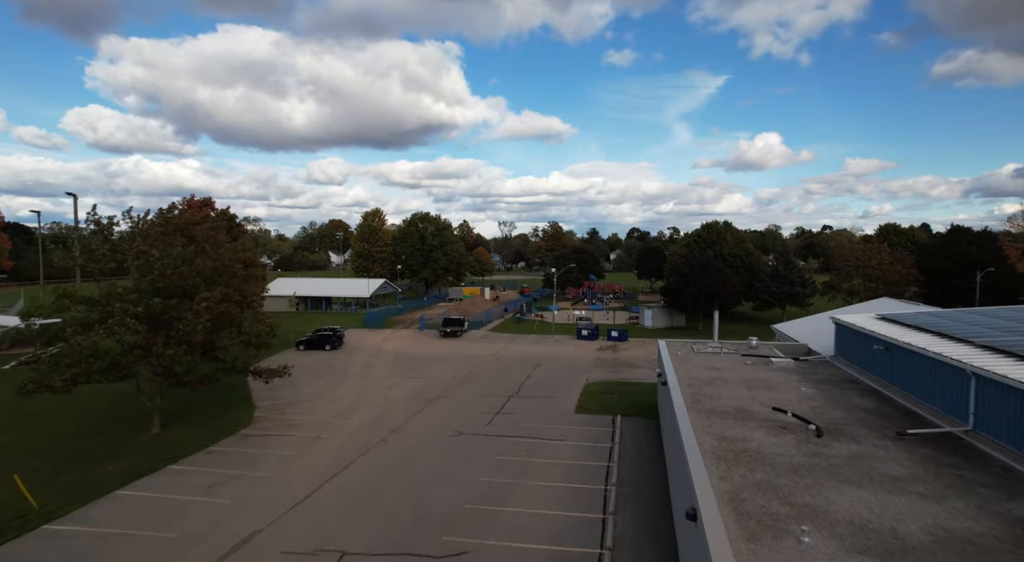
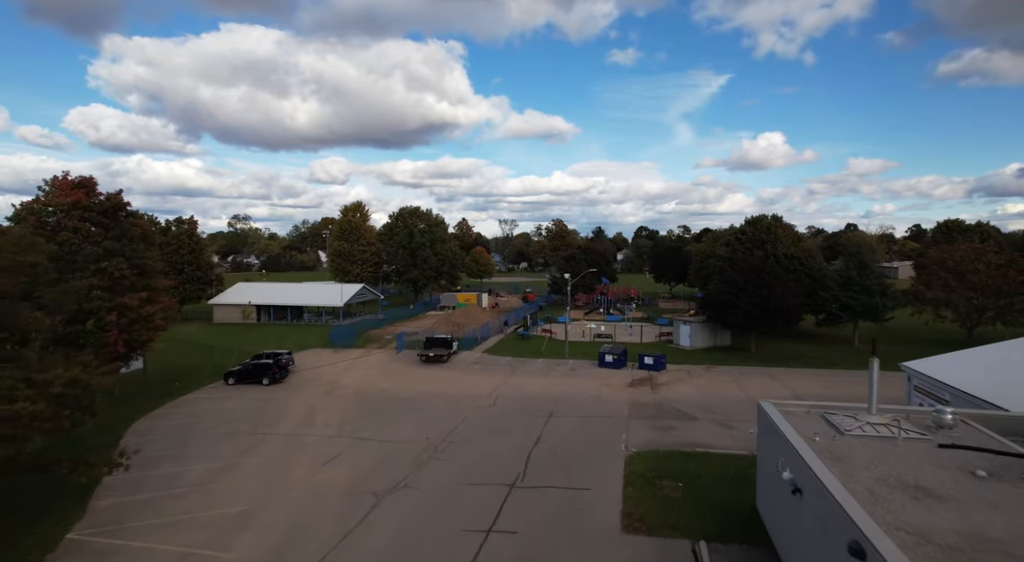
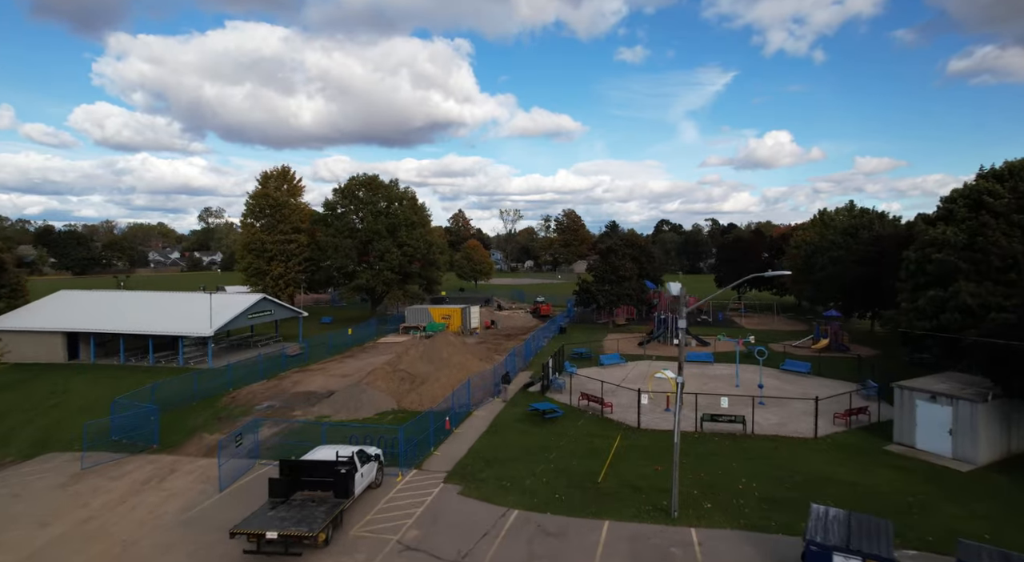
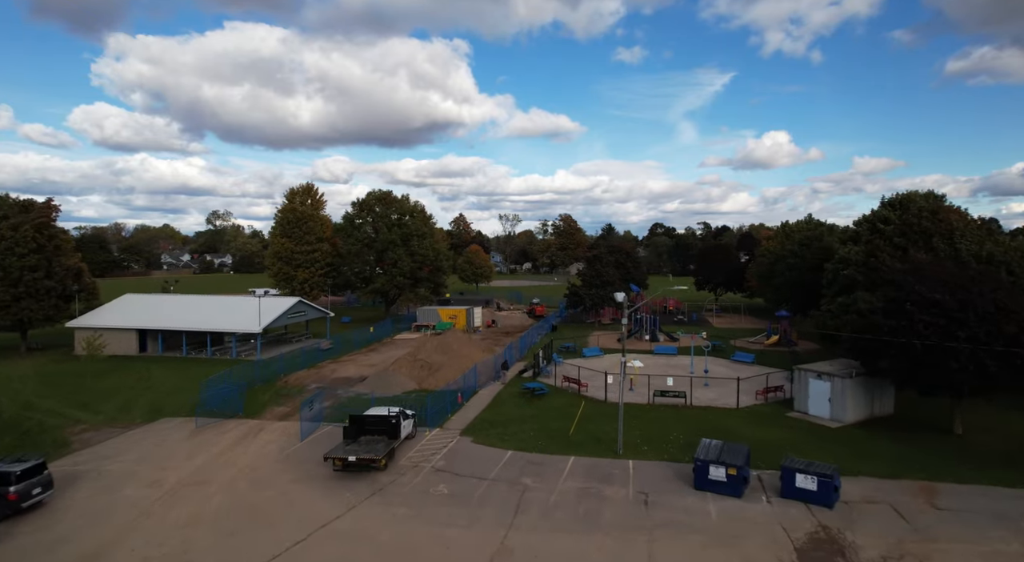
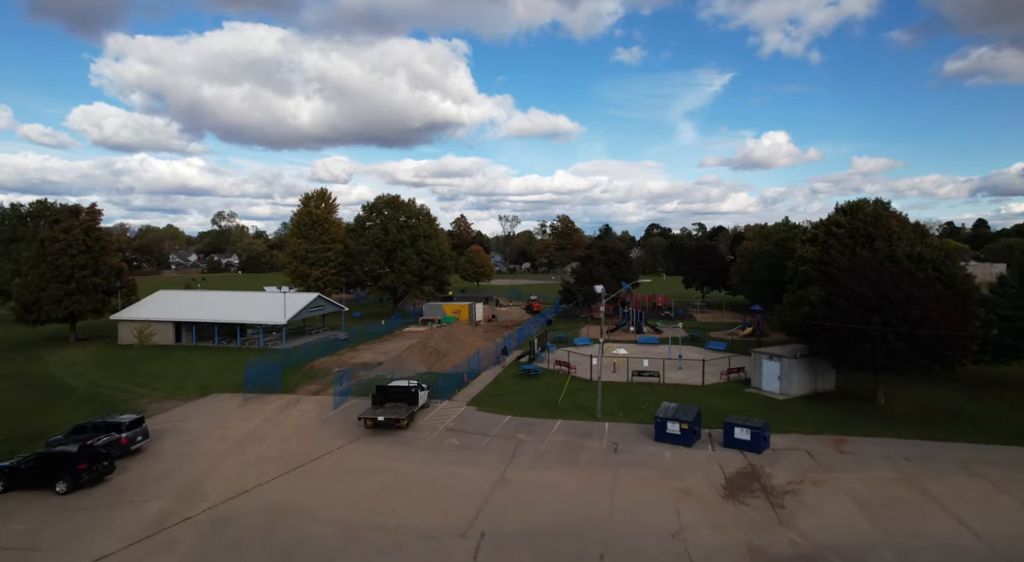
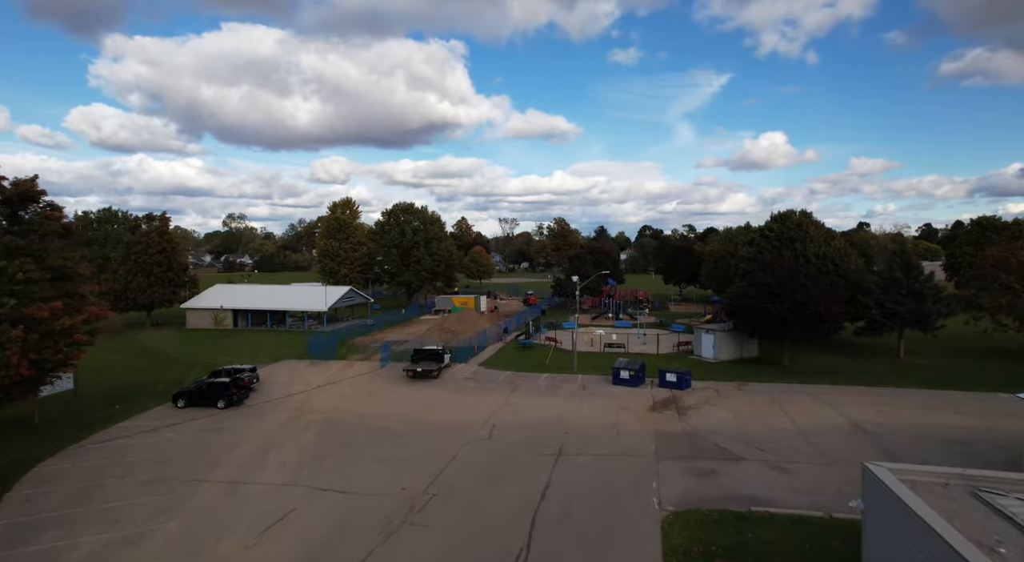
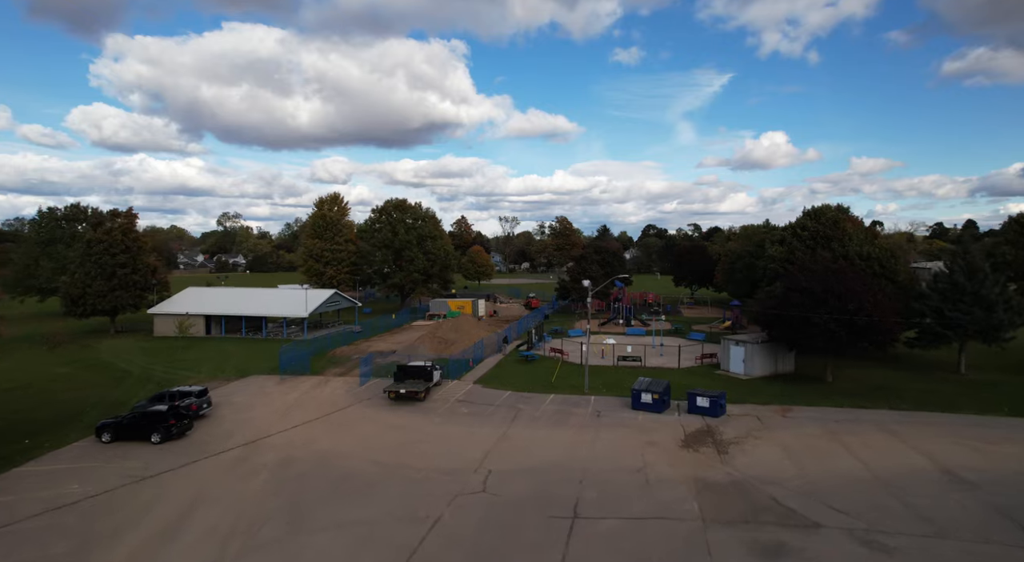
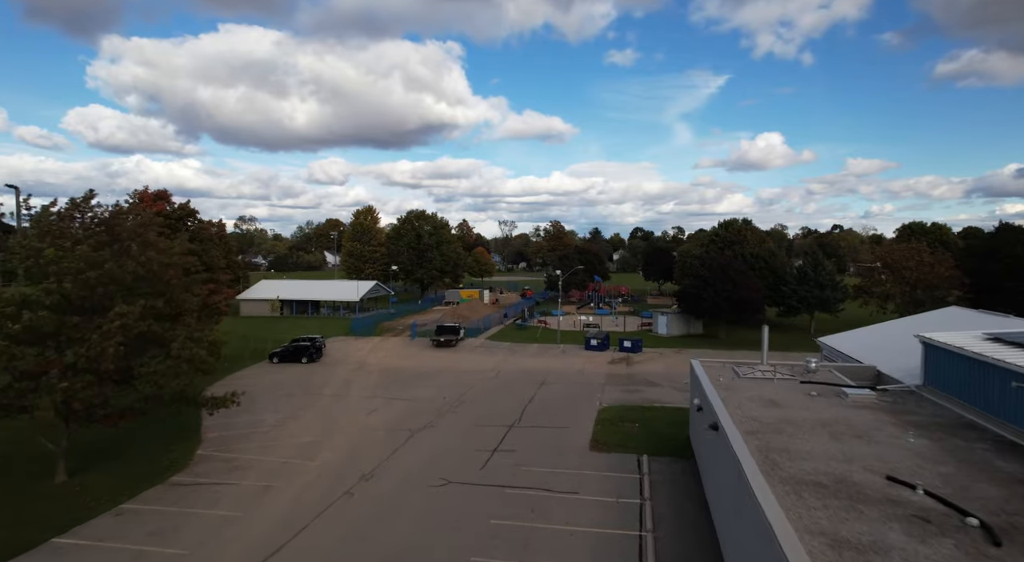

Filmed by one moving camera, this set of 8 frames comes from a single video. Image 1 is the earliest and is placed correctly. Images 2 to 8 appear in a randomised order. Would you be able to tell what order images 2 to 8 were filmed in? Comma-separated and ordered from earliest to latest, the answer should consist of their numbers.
8, 2, 6, 7, 5, 4, 3
